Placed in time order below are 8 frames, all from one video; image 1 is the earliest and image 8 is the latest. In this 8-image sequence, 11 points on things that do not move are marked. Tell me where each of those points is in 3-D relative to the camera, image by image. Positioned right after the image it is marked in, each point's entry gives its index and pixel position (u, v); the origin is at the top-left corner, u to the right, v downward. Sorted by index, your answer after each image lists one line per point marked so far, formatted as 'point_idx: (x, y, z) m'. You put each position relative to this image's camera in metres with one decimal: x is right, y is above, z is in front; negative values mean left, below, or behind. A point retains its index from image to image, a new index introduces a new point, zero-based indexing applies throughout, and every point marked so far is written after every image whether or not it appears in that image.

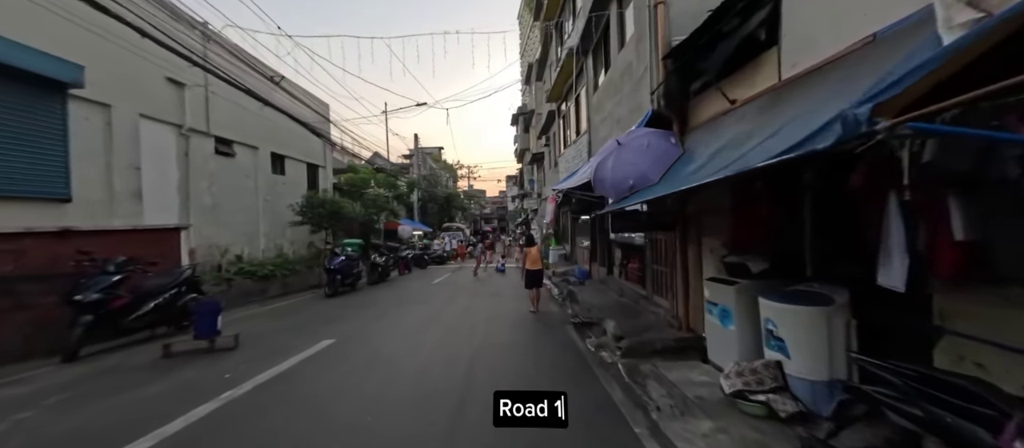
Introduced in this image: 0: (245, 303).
0: (-7.5, -2.2, +9.5) m
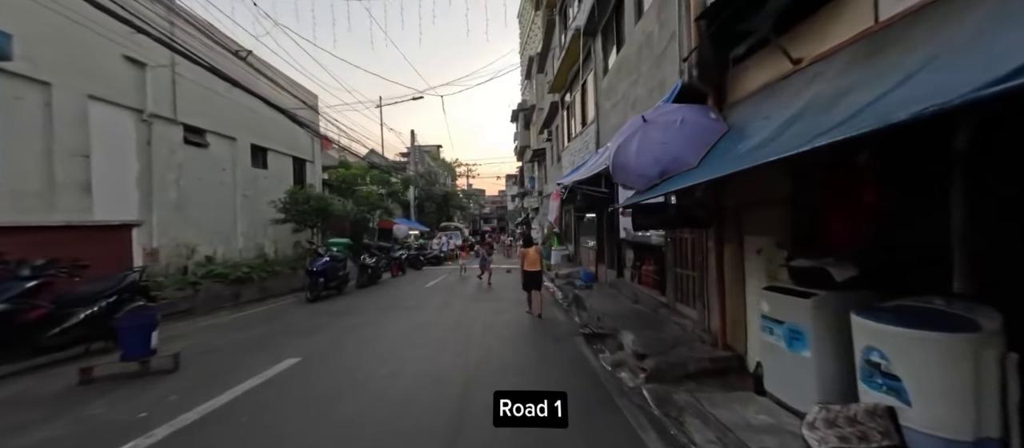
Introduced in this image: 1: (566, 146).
0: (-7.5, -2.2, +8.5) m
1: (+2.3, +3.3, +14.3) m
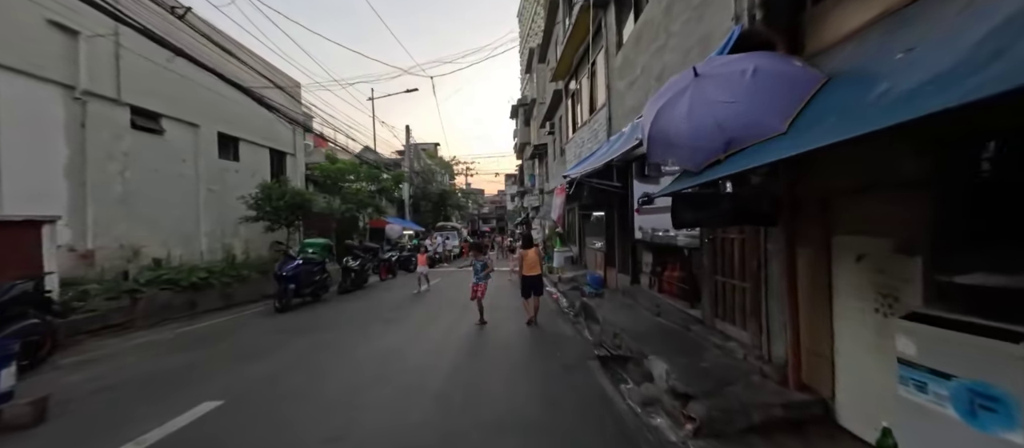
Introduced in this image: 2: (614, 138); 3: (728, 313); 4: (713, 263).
0: (-7.5, -2.1, +7.2) m
1: (+2.3, +3.3, +13.0) m
2: (+2.5, +2.1, +8.4) m
3: (+3.1, -1.3, +4.9) m
4: (+3.1, -0.6, +5.2) m
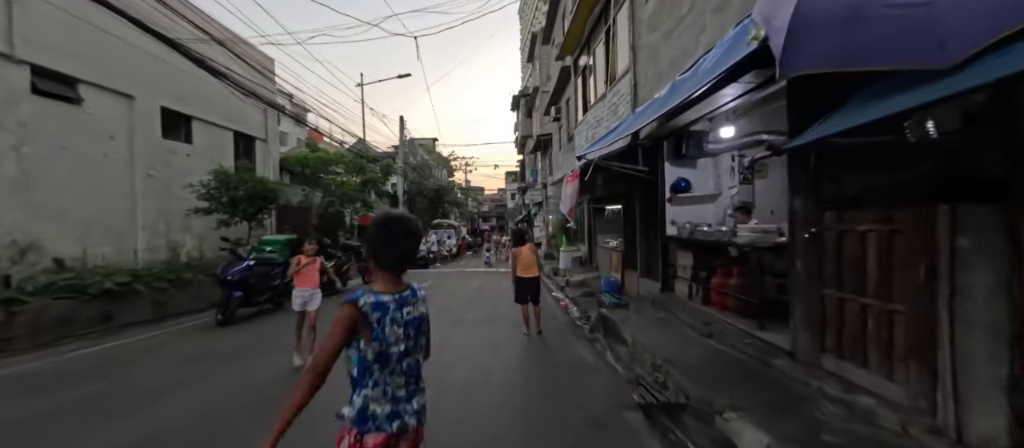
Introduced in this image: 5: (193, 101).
0: (-7.5, -1.9, +5.5) m
1: (+2.3, +3.5, +11.3) m
2: (+2.5, +2.3, +6.7) m
3: (+3.2, -1.1, +3.2) m
4: (+3.1, -0.5, +3.5) m
5: (-9.2, +3.5, +9.8) m
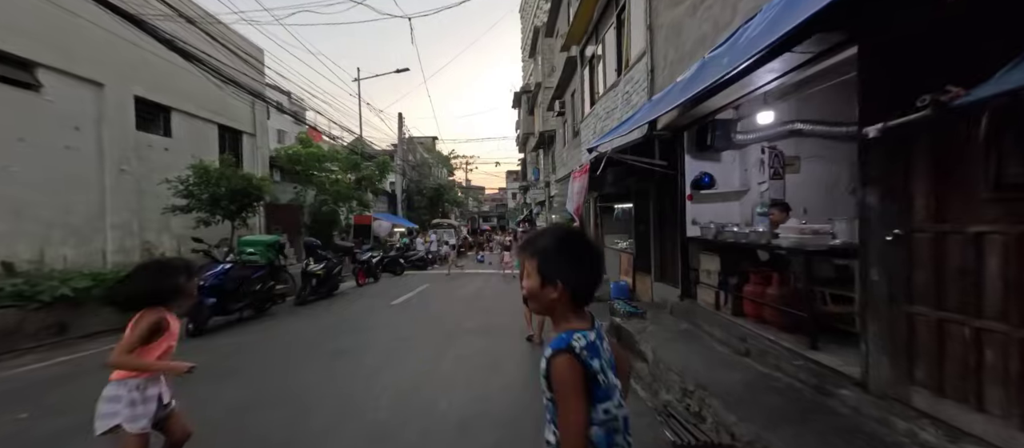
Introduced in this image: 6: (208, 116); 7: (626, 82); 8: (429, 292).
0: (-7.4, -1.9, +4.8) m
1: (+2.4, +3.5, +10.6) m
2: (+2.6, +2.3, +6.0) m
3: (+3.2, -1.1, +2.5) m
4: (+3.2, -0.5, +2.8) m
5: (-9.2, +3.6, +9.1) m
6: (-9.1, +3.2, +10.2) m
7: (+2.5, +3.2, +7.6) m
8: (-2.9, -2.4, +11.8) m
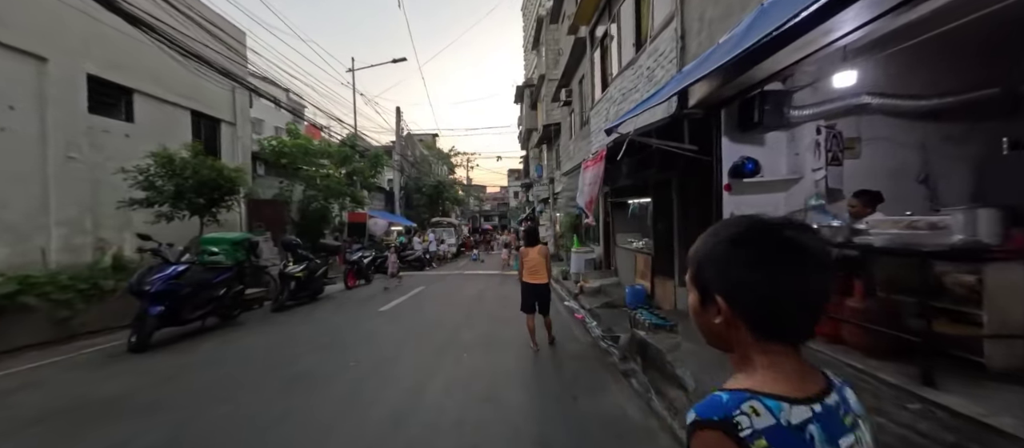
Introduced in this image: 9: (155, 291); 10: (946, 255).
0: (-7.4, -1.8, +3.8) m
1: (+2.5, +3.5, +9.5) m
2: (+2.7, +2.3, +5.0) m
3: (+3.3, -1.1, +1.5) m
4: (+3.2, -0.4, +1.8) m
5: (-9.1, +3.7, +8.1) m
6: (-9.0, +3.3, +9.2) m
7: (+2.6, +3.2, +6.6) m
8: (-2.8, -2.3, +10.8) m
9: (-5.6, -1.0, +5.3) m
10: (+3.6, -0.3, +2.8) m
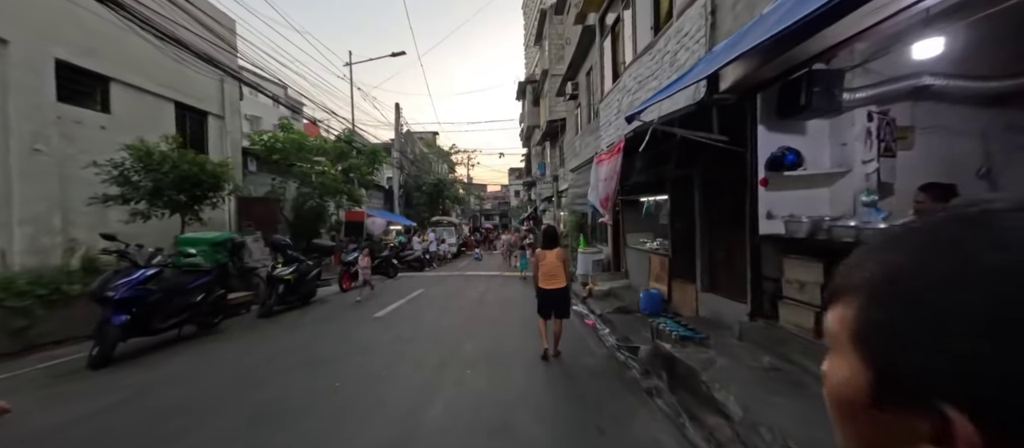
0: (-7.3, -1.8, +3.2) m
1: (+2.6, +3.6, +8.9) m
2: (+2.8, +2.4, +4.4) m
3: (+3.4, -1.1, +0.9) m
4: (+3.4, -0.4, +1.2) m
5: (-9.0, +3.7, +7.5) m
6: (-8.9, +3.4, +8.6) m
7: (+2.7, +3.3, +6.0) m
8: (-2.7, -2.3, +10.2) m
9: (-5.5, -1.0, +4.7) m
10: (+3.7, -0.2, +2.3) m
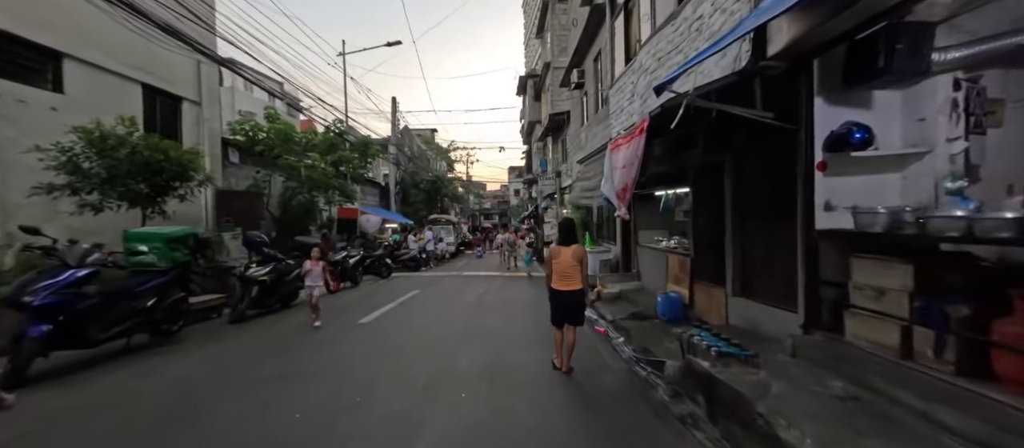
0: (-7.2, -1.7, +2.4) m
1: (+2.7, +3.7, +8.1) m
2: (+2.9, +2.4, +3.5) m
3: (+3.4, -1.0, +0.1) m
4: (+3.4, -0.3, +0.4) m
5: (-8.9, +3.8, +6.7) m
6: (-8.8, +3.5, +7.8) m
7: (+2.8, +3.4, +5.1) m
8: (-2.6, -2.1, +9.4) m
9: (-5.4, -0.9, +3.9) m
10: (+3.8, -0.2, +1.4) m
